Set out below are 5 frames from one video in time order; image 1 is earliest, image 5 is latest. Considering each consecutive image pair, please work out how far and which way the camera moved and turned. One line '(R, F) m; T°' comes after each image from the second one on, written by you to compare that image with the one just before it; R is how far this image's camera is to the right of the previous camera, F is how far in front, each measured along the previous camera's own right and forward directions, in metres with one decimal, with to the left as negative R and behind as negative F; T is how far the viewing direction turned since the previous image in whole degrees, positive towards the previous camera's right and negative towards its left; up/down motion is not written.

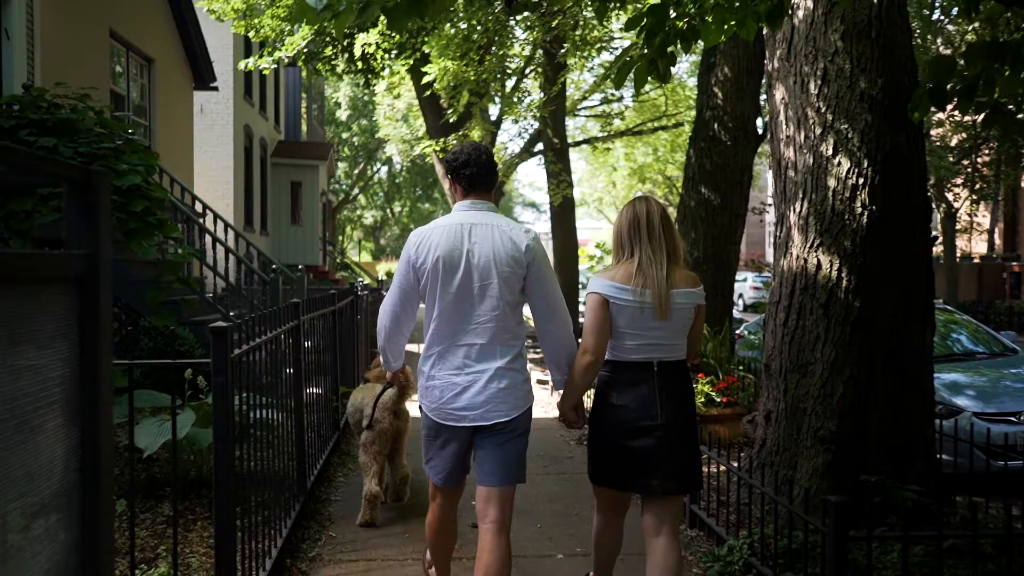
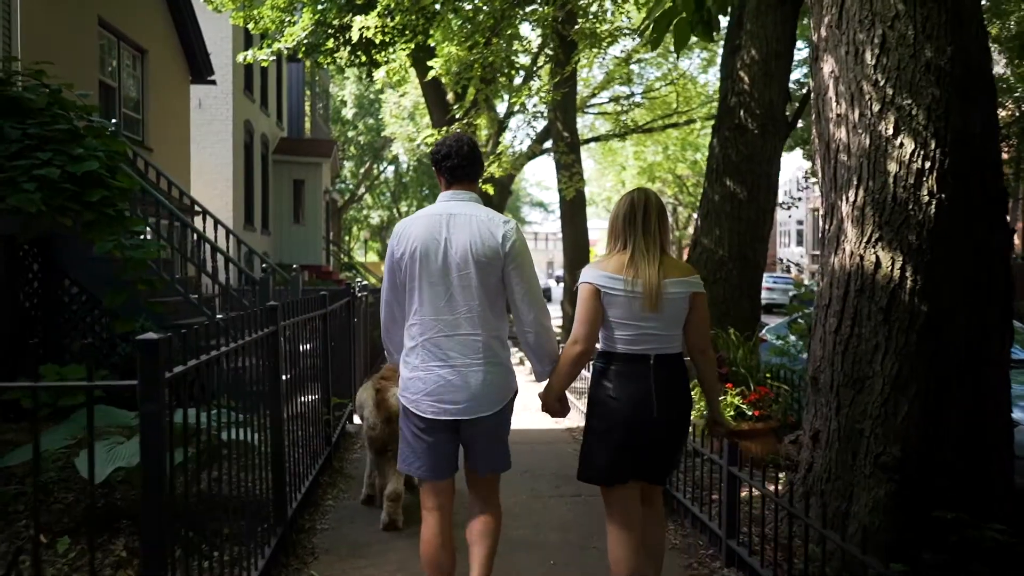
(0.0, +0.7) m; -1°
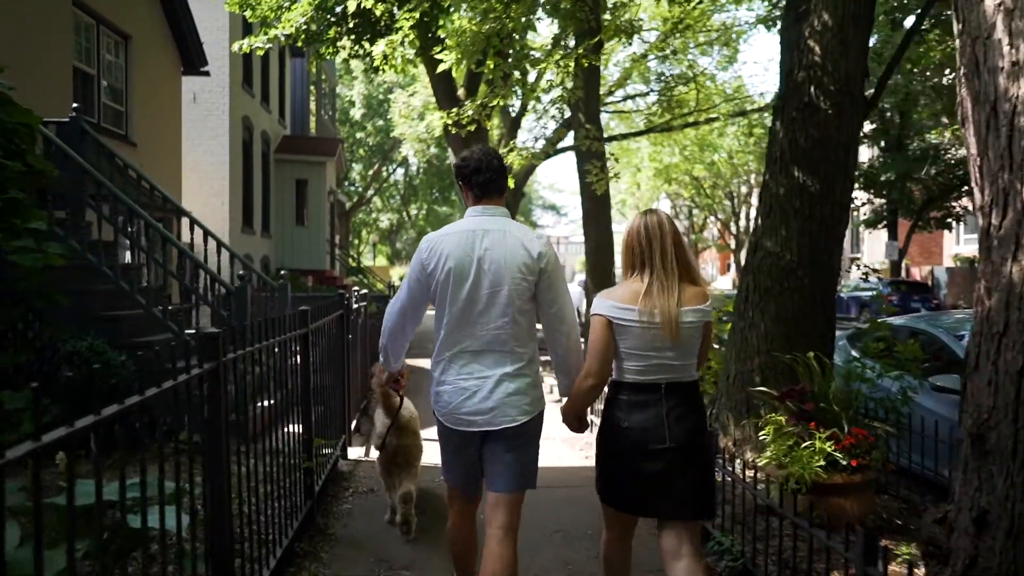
(-0.1, +1.3) m; -1°
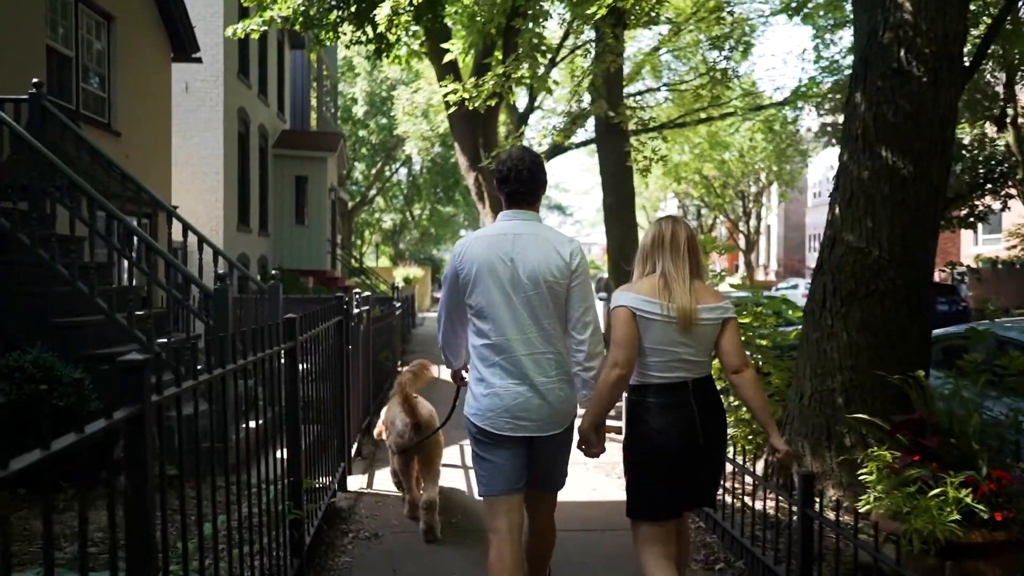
(-0.2, +1.1) m; 0°
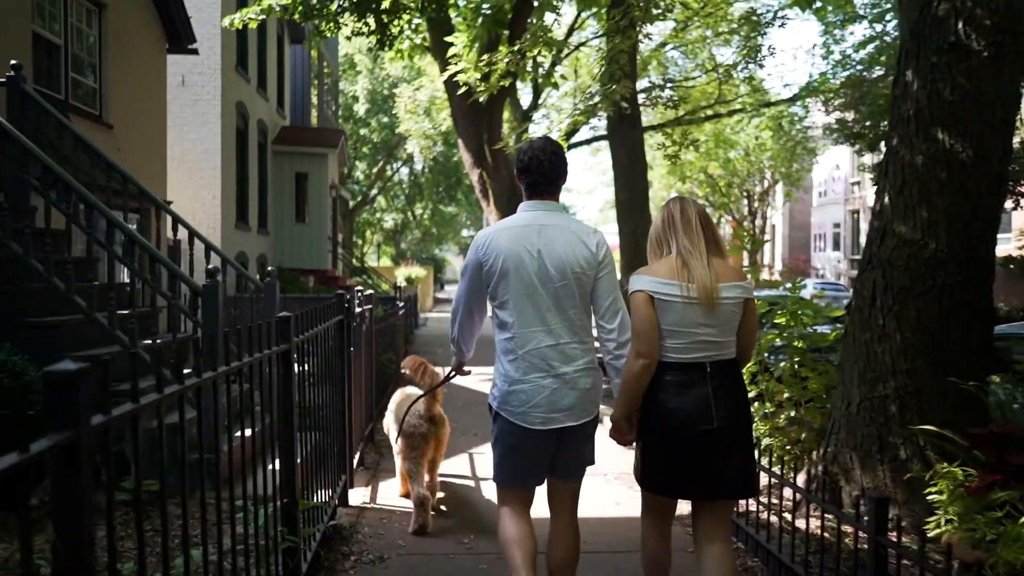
(-0.1, +0.5) m; 0°
